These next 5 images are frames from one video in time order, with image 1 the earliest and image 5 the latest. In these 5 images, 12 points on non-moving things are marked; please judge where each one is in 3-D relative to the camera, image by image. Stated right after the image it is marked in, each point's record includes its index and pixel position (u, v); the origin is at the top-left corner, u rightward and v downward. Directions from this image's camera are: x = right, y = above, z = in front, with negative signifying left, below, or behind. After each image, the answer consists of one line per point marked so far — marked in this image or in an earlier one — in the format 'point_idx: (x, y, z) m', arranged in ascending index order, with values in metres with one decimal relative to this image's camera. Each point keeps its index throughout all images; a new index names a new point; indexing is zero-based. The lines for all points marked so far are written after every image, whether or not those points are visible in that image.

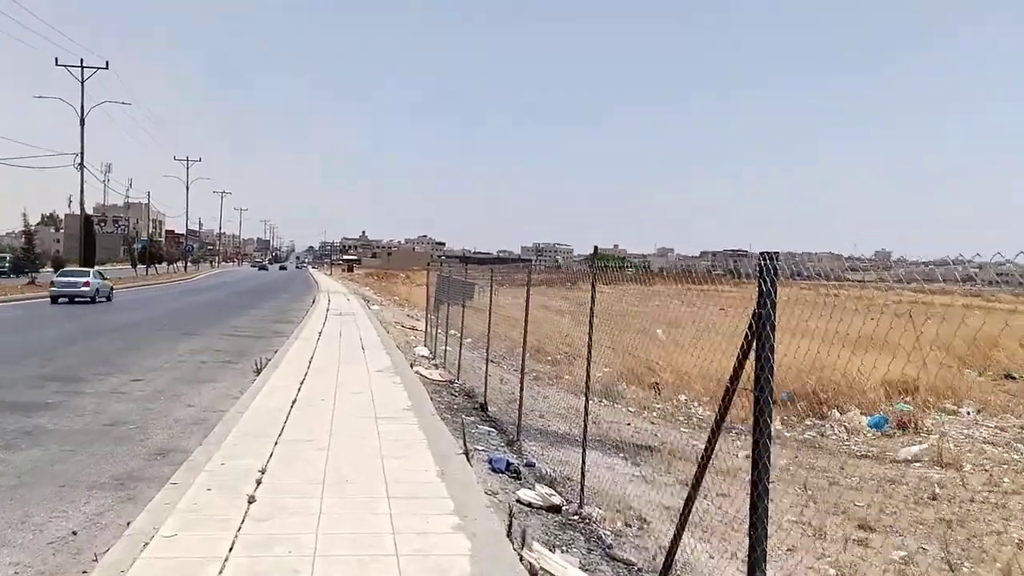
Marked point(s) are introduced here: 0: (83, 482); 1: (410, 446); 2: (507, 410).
0: (-3.0, -1.4, +6.2) m
1: (-0.8, -1.2, +6.7) m
2: (0.0, -1.7, +11.9) m
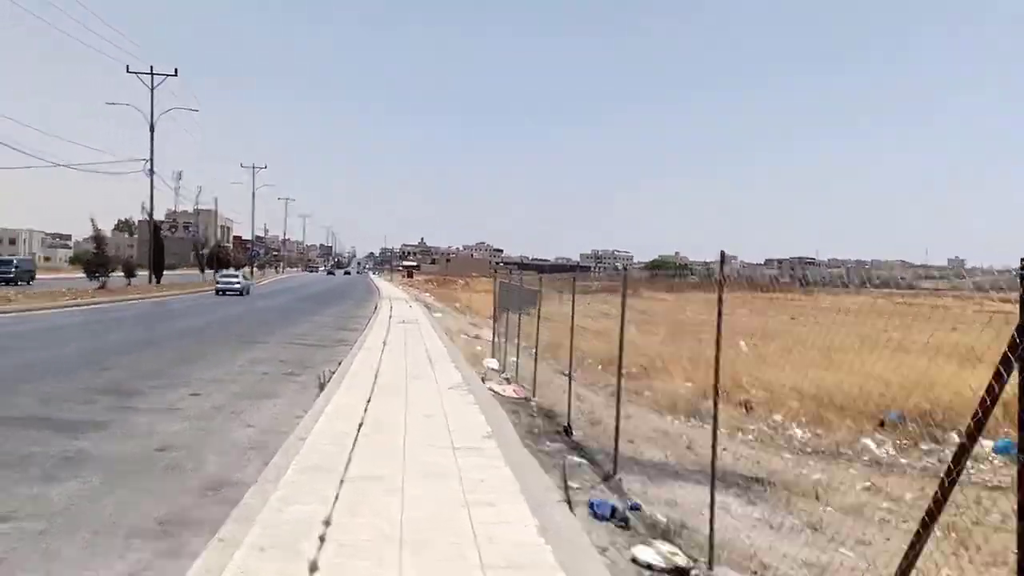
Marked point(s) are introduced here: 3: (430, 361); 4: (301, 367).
0: (-2.4, -1.5, +5.3) m
1: (-0.1, -1.3, +5.7) m
2: (+1.0, -1.8, +10.8) m
3: (-1.3, -1.2, +13.8) m
4: (-3.3, -1.2, +13.8) m
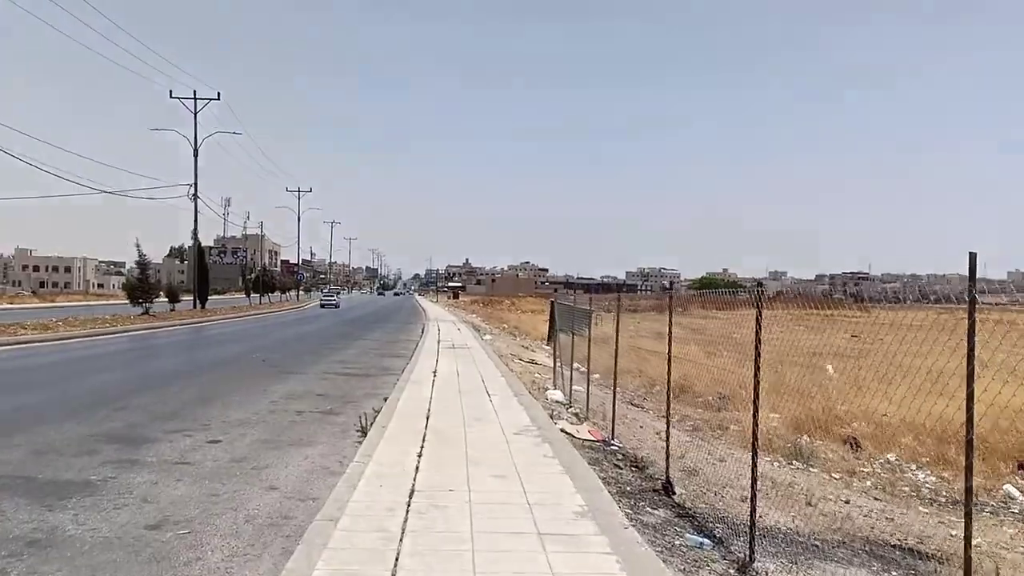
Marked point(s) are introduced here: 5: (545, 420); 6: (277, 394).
0: (-1.8, -1.6, +3.5) m
1: (+0.5, -1.4, +3.8) m
2: (+1.8, -2.0, +8.8) m
3: (-0.3, -1.5, +11.9) m
4: (-2.3, -1.6, +12.0) m
5: (+0.4, -1.5, +10.0) m
6: (-3.4, -1.5, +12.7) m
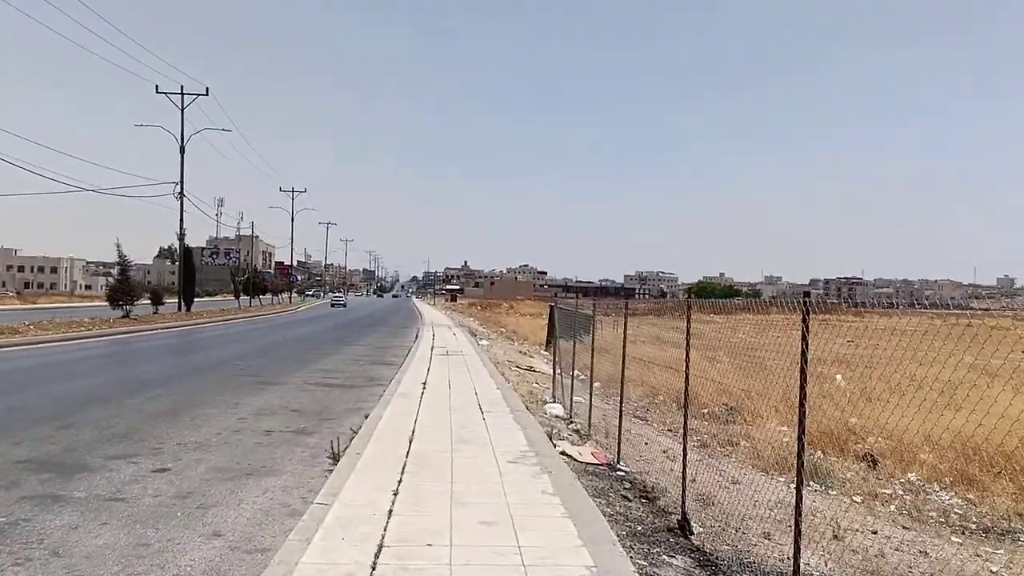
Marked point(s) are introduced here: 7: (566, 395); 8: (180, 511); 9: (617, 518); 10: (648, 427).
0: (-1.9, -1.6, +2.4) m
1: (+0.4, -1.5, +2.6) m
2: (+1.7, -2.1, +7.6) m
3: (-0.4, -1.5, +10.8) m
4: (-2.4, -1.6, +10.9) m
5: (+0.3, -1.6, +8.8) m
6: (-3.5, -1.6, +11.5) m
7: (+1.0, -1.9, +16.0) m
8: (-2.4, -1.6, +6.3) m
9: (+0.9, -1.8, +6.9) m
10: (+2.4, -2.4, +15.3) m
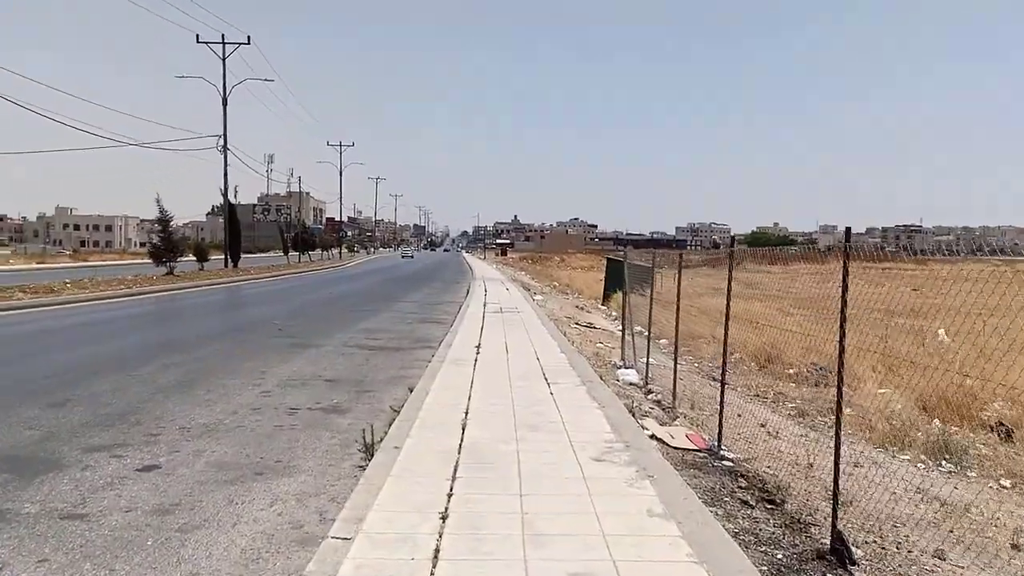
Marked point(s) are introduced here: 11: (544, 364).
0: (-1.6, -1.5, +0.7) m
1: (+0.7, -1.3, +0.8) m
2: (+2.3, -1.7, +5.7) m
3: (+0.3, -1.0, +9.0) m
4: (-1.7, -1.1, +9.2) m
5: (+0.9, -1.1, +7.0) m
6: (-2.7, -1.0, +9.9) m
7: (+2.0, -1.1, +14.2) m
8: (-1.9, -1.3, +4.6) m
9: (+1.4, -1.5, +5.1) m
10: (+3.4, -1.6, +13.3) m
11: (+0.4, -0.9, +10.7) m
